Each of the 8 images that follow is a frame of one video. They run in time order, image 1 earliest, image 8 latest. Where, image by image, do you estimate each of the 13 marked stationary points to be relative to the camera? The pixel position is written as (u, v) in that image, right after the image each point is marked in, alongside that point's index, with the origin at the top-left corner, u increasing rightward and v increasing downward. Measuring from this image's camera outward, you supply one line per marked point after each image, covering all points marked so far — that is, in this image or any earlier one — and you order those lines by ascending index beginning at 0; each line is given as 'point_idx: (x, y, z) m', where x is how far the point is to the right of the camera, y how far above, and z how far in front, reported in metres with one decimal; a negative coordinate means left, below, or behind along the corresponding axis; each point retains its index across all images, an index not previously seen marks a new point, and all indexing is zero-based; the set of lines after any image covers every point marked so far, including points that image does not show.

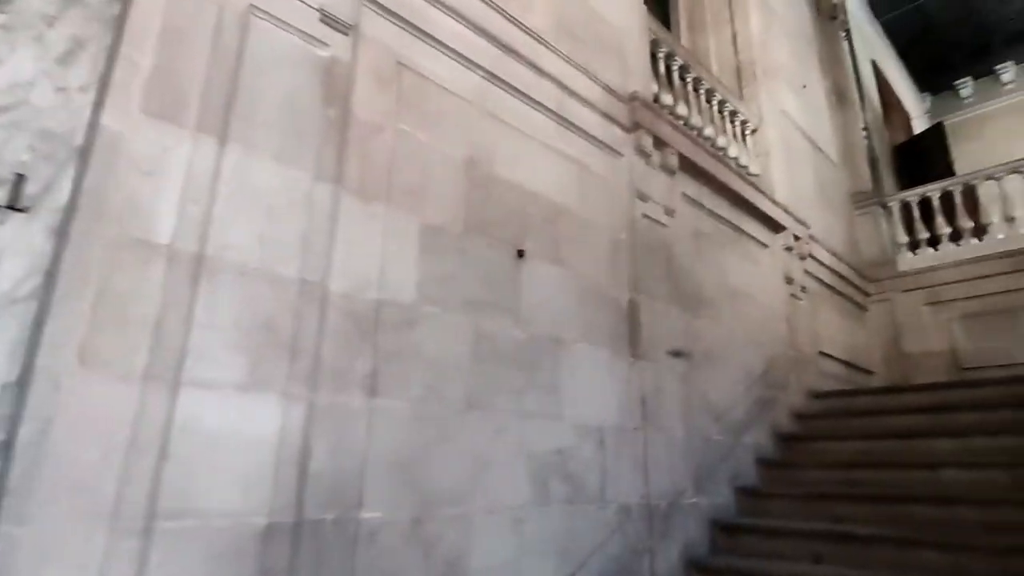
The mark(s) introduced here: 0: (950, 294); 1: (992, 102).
0: (+4.2, -0.1, +5.6) m
1: (+8.0, +3.1, +9.8) m
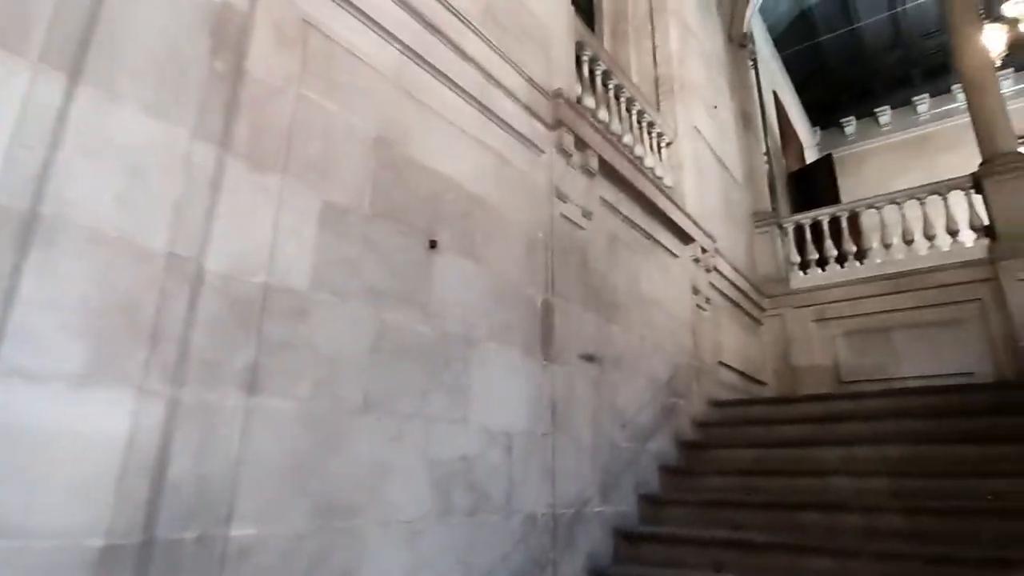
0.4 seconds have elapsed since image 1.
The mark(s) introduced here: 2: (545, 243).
0: (+3.3, -0.2, +6.1) m
1: (+6.6, +2.7, +10.8) m
2: (+0.2, +0.2, +2.9) m
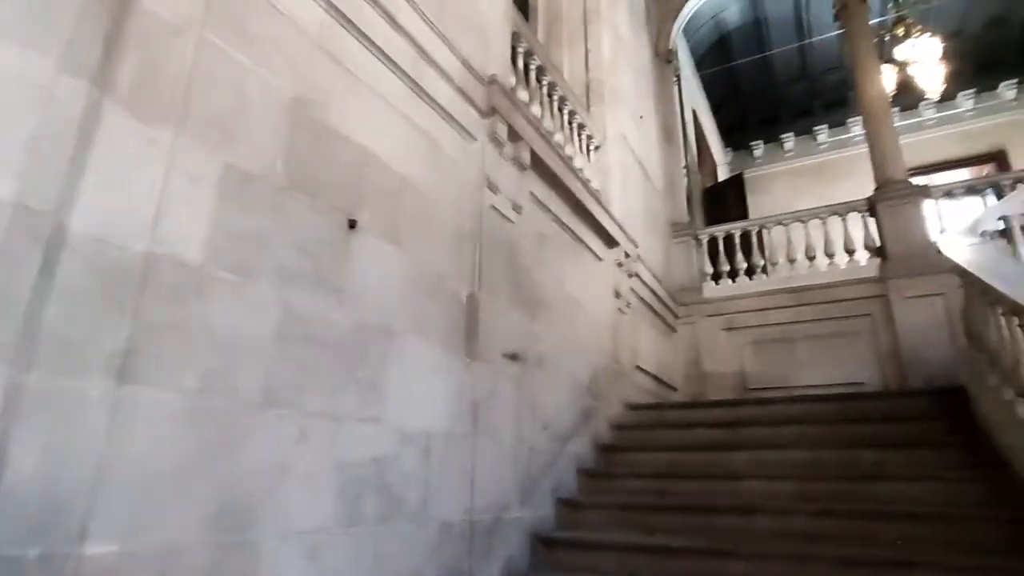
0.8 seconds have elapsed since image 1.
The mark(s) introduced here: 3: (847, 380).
0: (+2.5, -0.4, +6.3) m
1: (+5.2, +2.4, +11.5) m
2: (-0.2, +0.2, +2.7) m
3: (+3.2, -0.9, +5.7) m
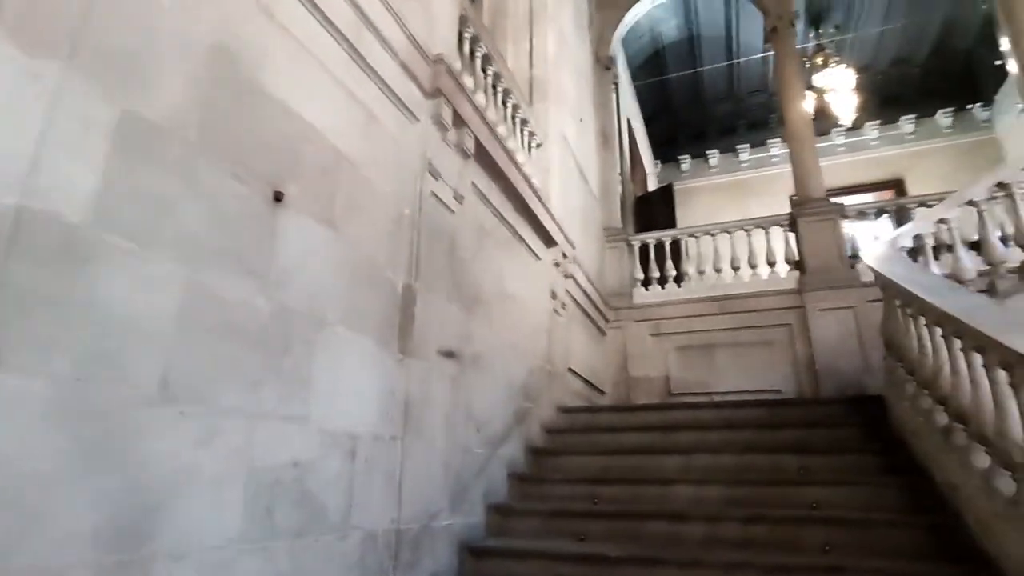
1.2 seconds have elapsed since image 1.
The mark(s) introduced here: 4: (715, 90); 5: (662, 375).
0: (+1.7, -0.4, +6.4) m
1: (+3.9, +2.2, +11.9) m
2: (-0.4, +0.3, +2.5) m
3: (+2.5, -1.0, +5.9) m
4: (+3.7, +3.6, +10.7) m
5: (+1.6, -0.9, +6.3) m
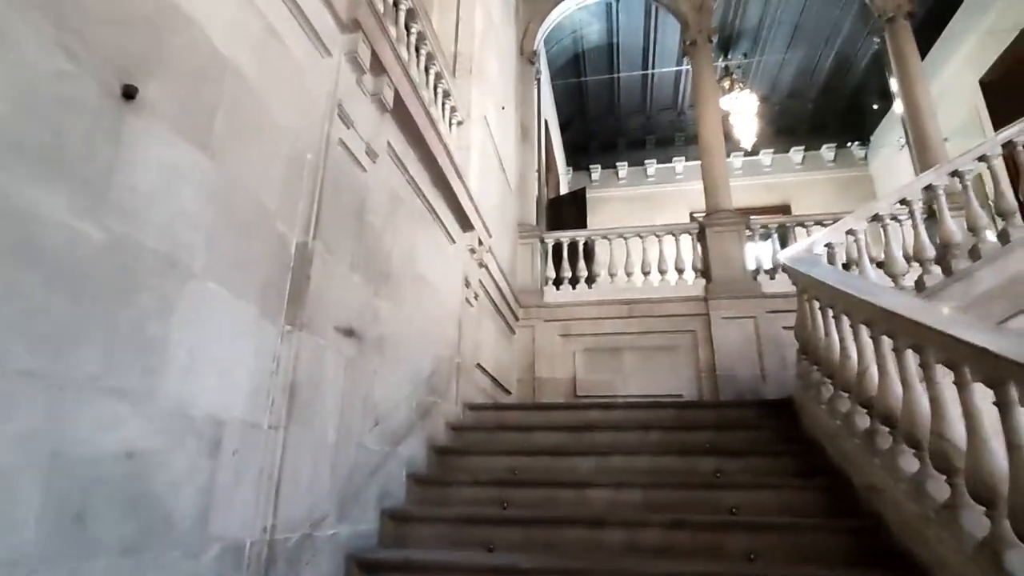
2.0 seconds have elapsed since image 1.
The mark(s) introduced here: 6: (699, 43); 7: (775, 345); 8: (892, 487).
0: (+0.7, -0.4, +6.3) m
1: (+2.1, +2.1, +12.1) m
2: (-0.7, +0.4, +2.1) m
3: (+1.6, -1.1, +5.9) m
4: (+2.2, +3.4, +10.9) m
5: (+0.6, -0.9, +6.2) m
6: (+2.4, +3.1, +7.4) m
7: (+2.6, -0.6, +5.8) m
8: (+1.4, -0.7, +2.2) m
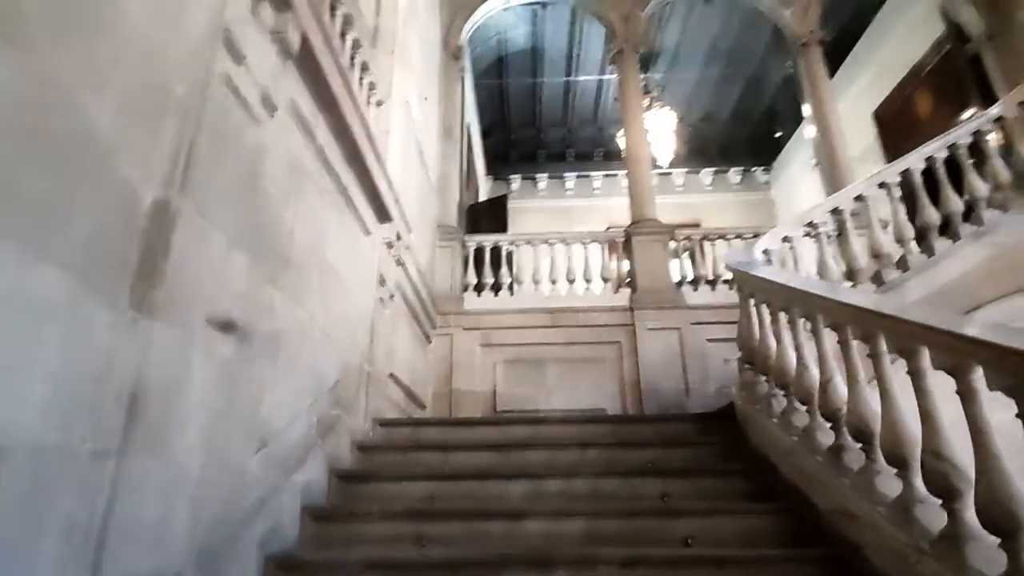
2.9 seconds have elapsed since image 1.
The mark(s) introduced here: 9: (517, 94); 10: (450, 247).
0: (-0.1, -0.5, +5.9) m
1: (+0.4, +1.8, +11.9) m
2: (-0.9, +0.5, +1.6) m
3: (+0.8, -1.1, +5.6) m
4: (+0.7, +3.2, +10.8) m
5: (-0.2, -1.0, +5.7) m
6: (+1.4, +2.9, +7.3) m
7: (+1.8, -0.7, +5.7) m
8: (+1.2, -0.7, +2.0) m
9: (+0.1, +3.4, +10.3) m
10: (-0.7, +0.4, +6.3) m
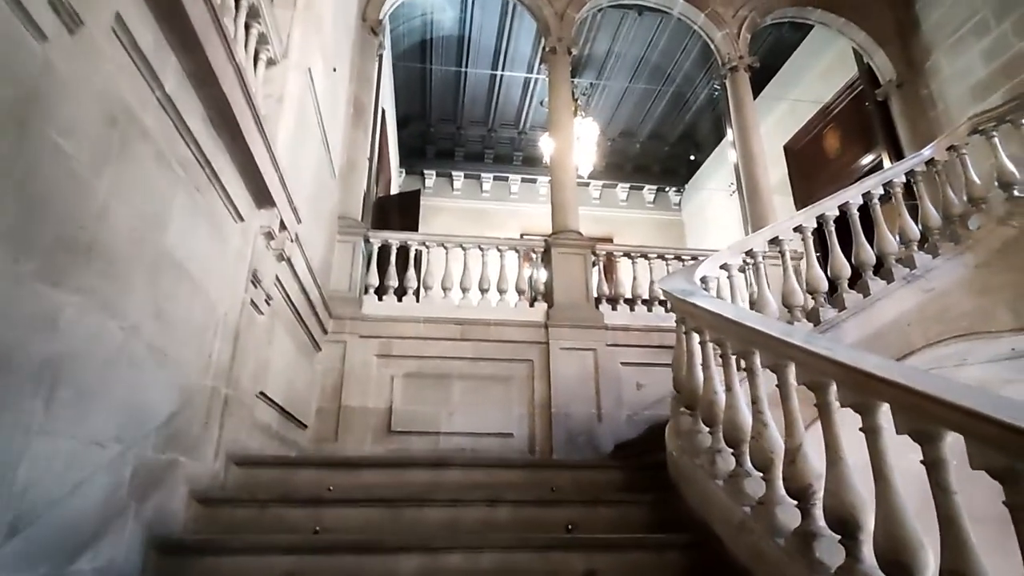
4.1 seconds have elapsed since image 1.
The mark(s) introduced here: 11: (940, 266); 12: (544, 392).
0: (-1.0, -0.5, +5.3) m
1: (-1.2, +1.8, +11.3) m
2: (-1.0, +0.5, +0.9) m
3: (-0.1, -1.2, +5.1) m
4: (-0.7, +3.1, +10.3) m
5: (-1.1, -1.0, +5.1) m
6: (+0.5, +2.8, +6.9) m
7: (+0.9, -0.8, +5.4) m
8: (+0.9, -0.9, +1.6) m
9: (-1.2, +3.4, +9.7) m
10: (-1.5, +0.4, +5.6) m
11: (+2.6, +0.1, +3.6) m
12: (+0.3, -0.9, +5.3) m
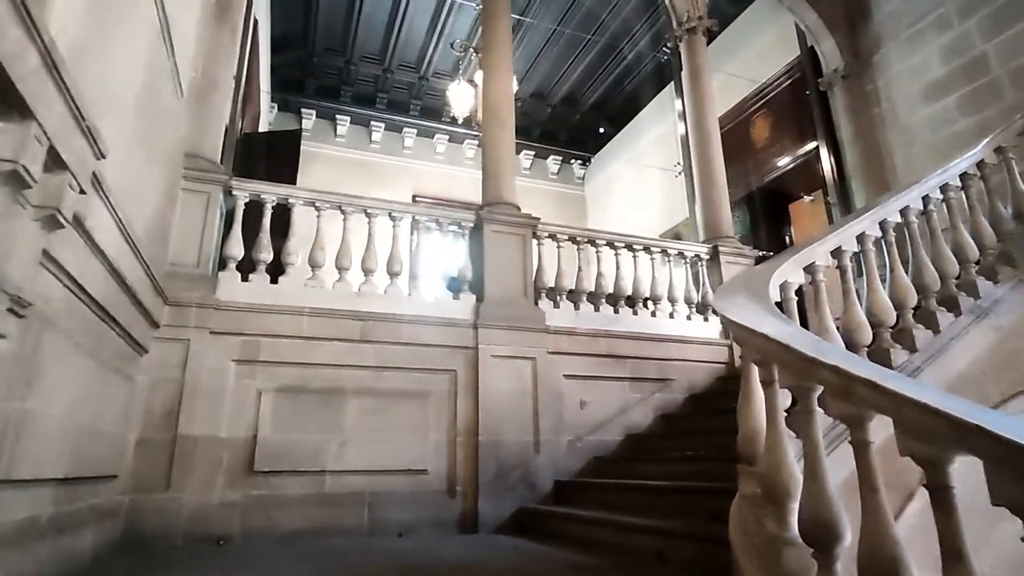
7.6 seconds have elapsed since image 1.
0: (-1.5, -0.4, +3.7) m
1: (-2.9, +2.3, +9.4) m
2: (-0.5, +0.3, -0.6) m
3: (-0.7, -1.2, +3.8) m
4: (-2.0, +3.6, +8.5) m
5: (-1.6, -0.9, +3.6) m
6: (-0.1, +2.9, +5.5) m
7: (+0.3, -0.8, +4.3) m
8: (+1.1, -1.1, +0.6) m
9: (-2.4, +3.8, +7.8) m
10: (-2.0, +0.6, +3.9) m
11: (+2.4, 0.0, +2.9) m
12: (-0.3, -0.9, +4.1) m
